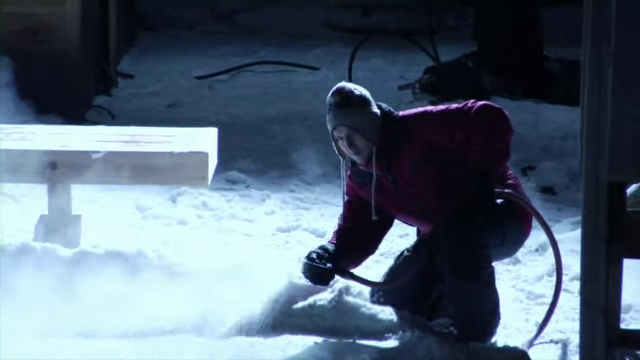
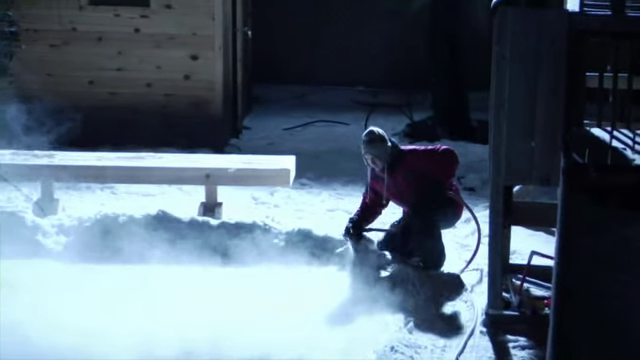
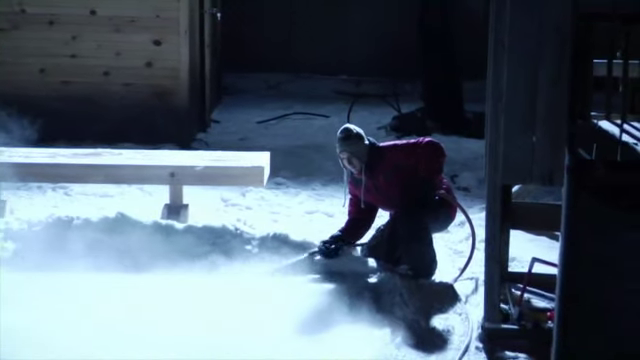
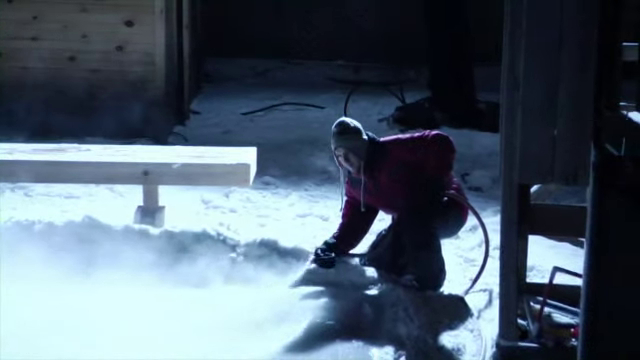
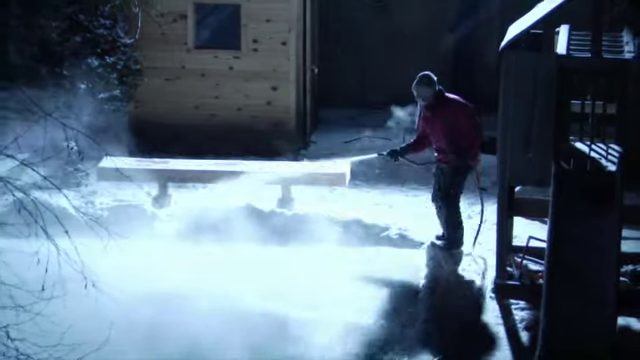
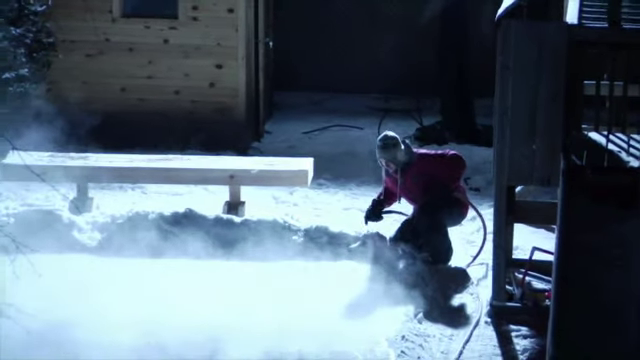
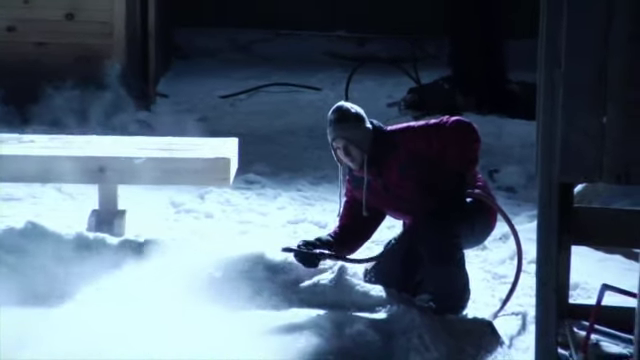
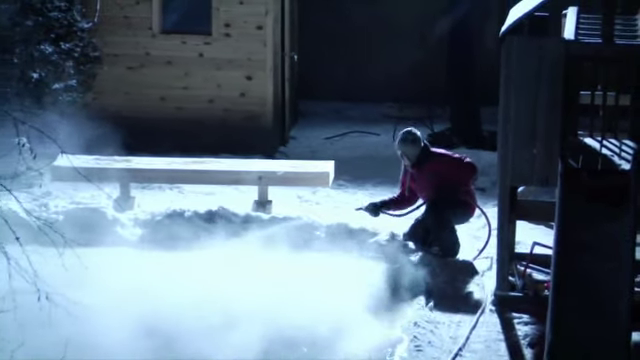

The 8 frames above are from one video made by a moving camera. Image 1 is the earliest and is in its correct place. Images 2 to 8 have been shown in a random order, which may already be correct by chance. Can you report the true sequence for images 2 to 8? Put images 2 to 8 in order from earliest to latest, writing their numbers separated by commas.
7, 4, 3, 2, 6, 8, 5
